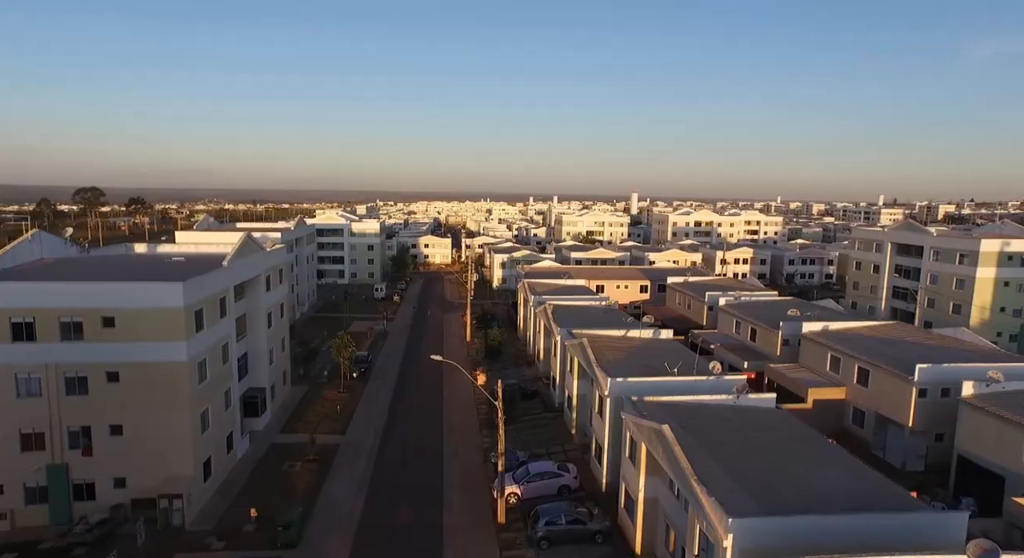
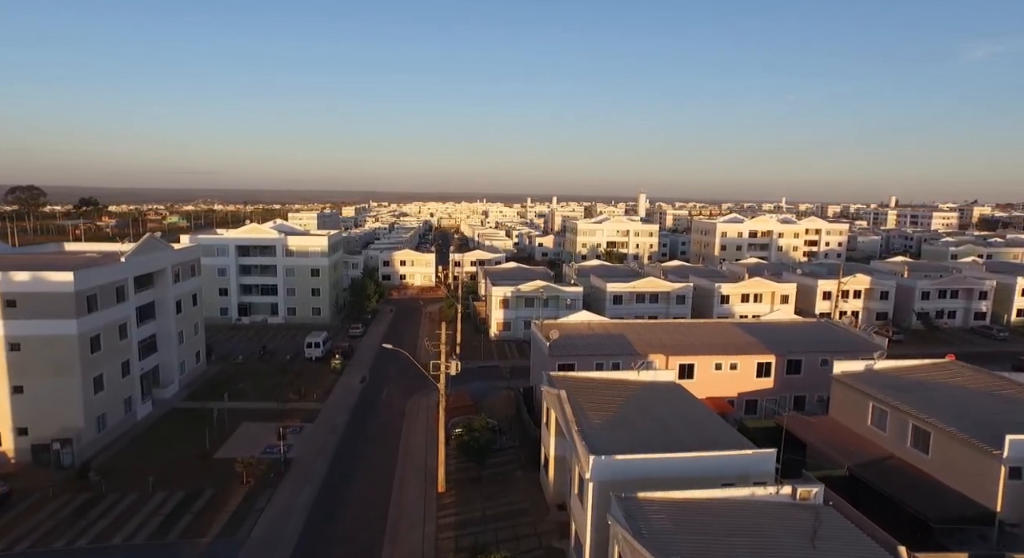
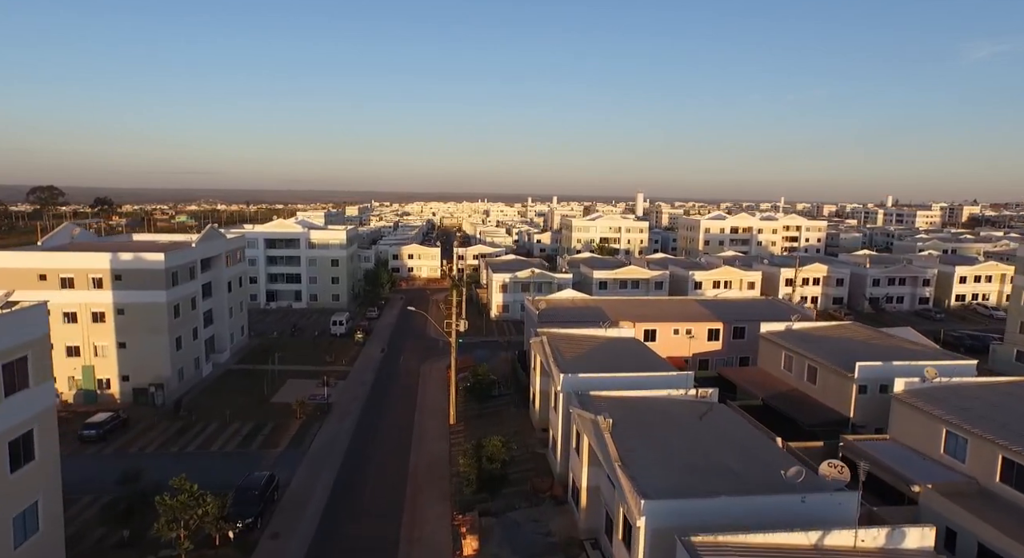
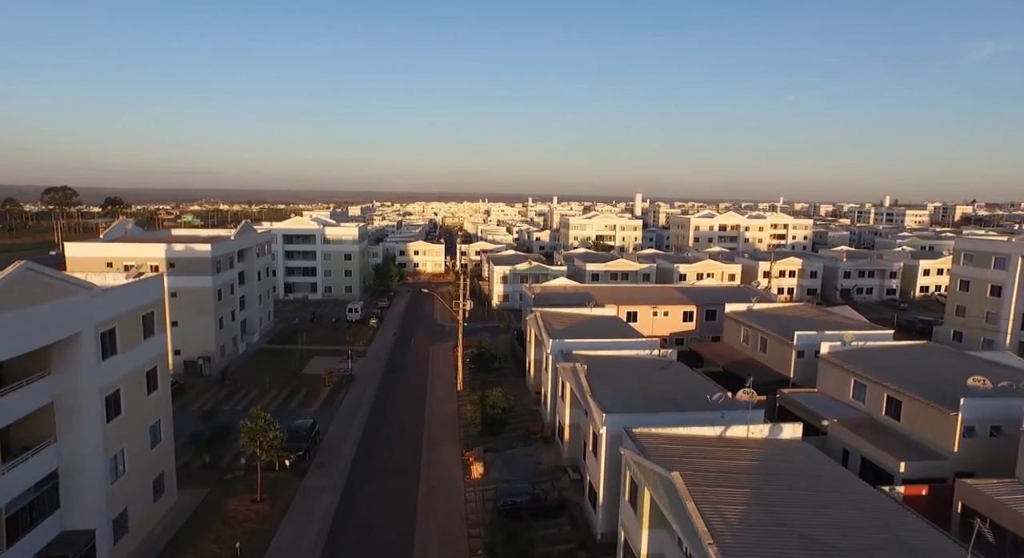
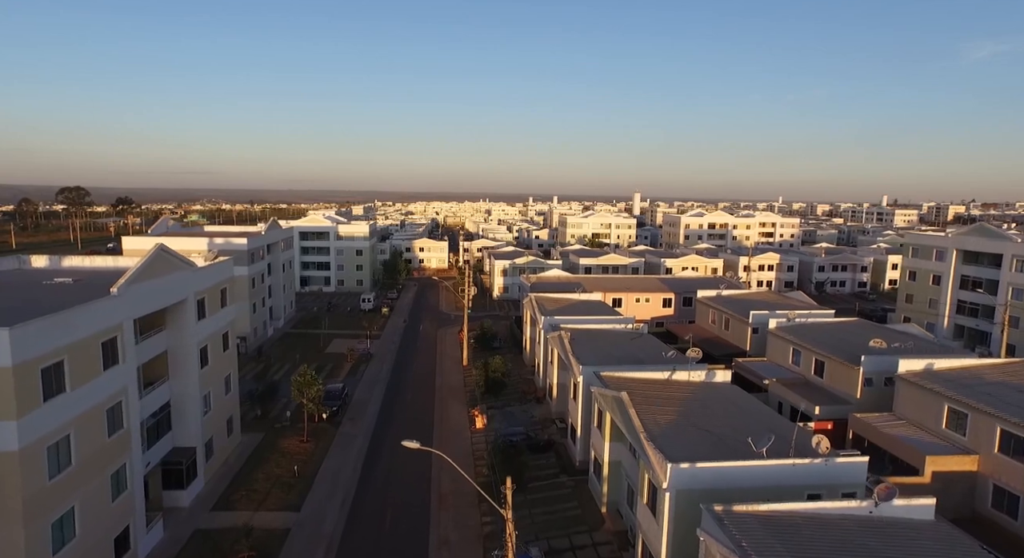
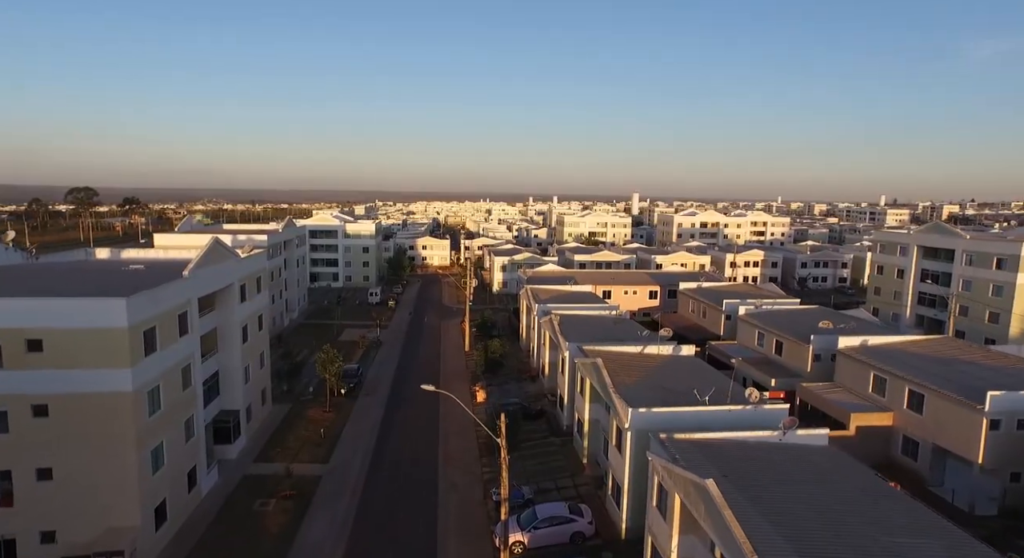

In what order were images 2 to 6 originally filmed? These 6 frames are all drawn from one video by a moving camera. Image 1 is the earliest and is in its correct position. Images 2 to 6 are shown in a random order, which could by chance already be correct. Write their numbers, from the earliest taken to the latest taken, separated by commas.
6, 5, 4, 3, 2
